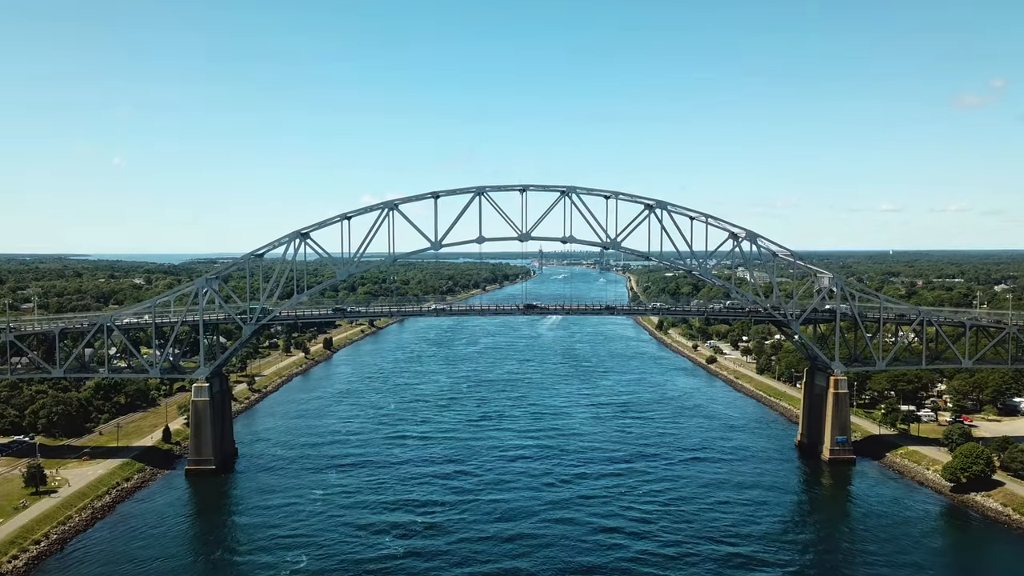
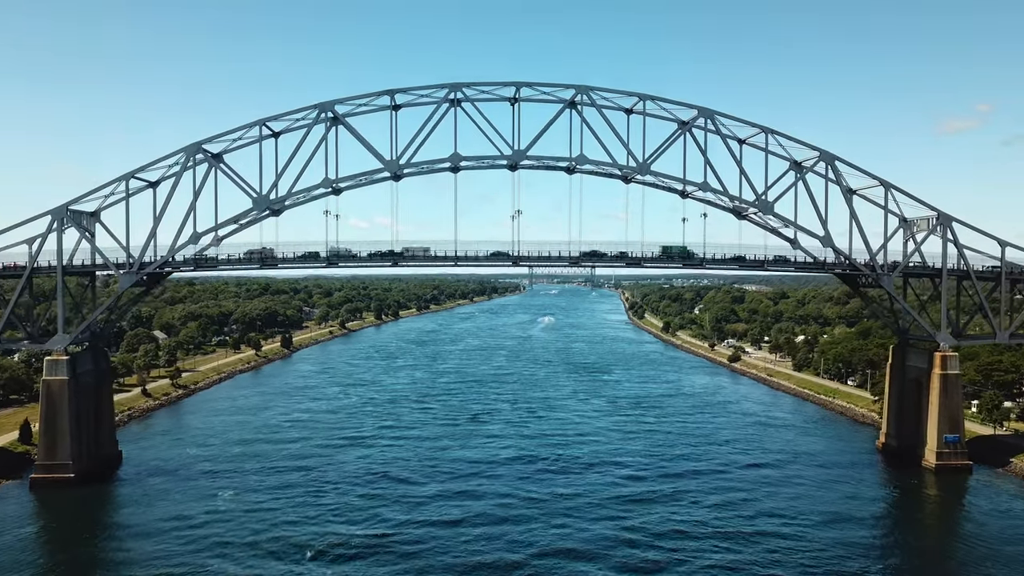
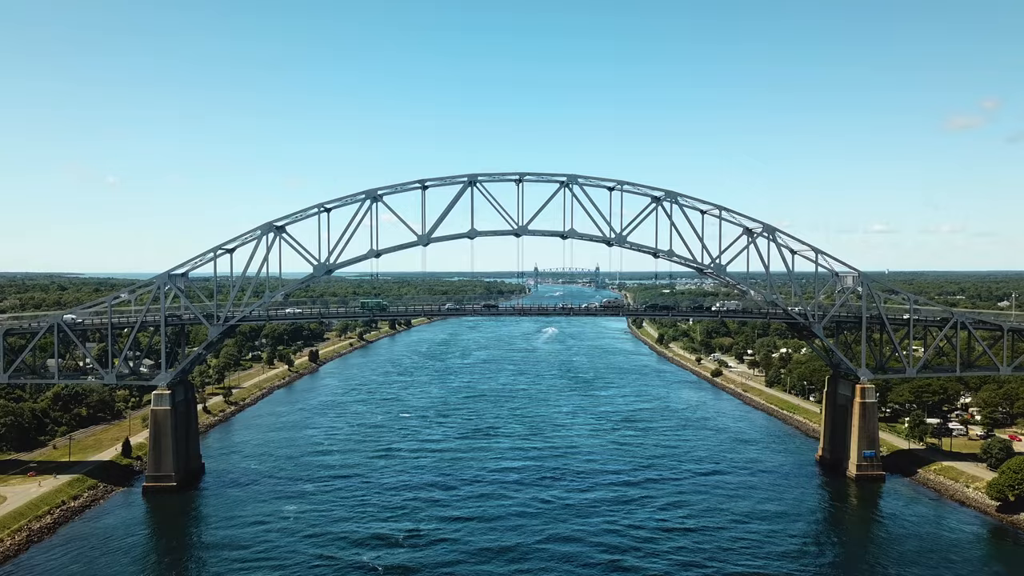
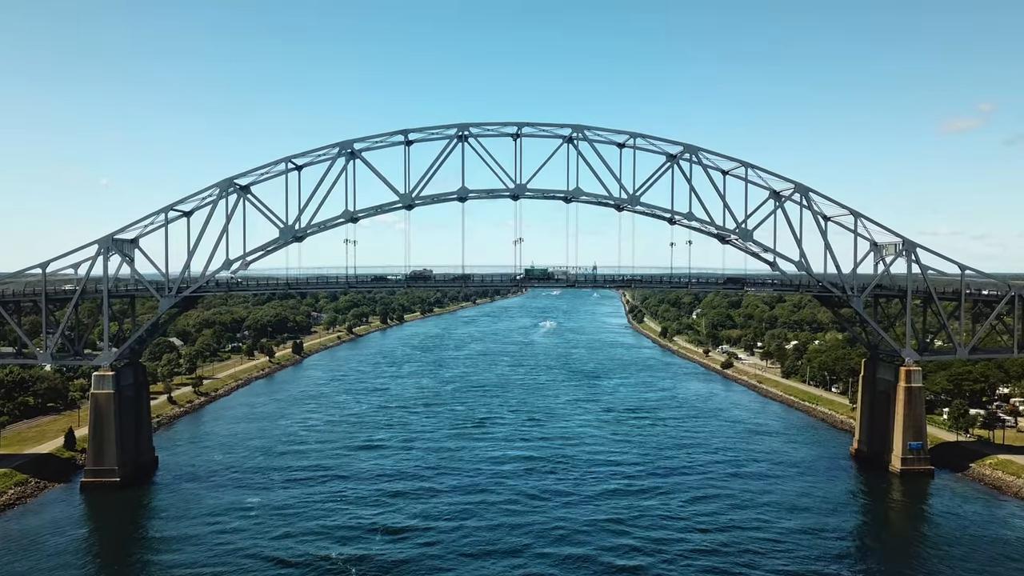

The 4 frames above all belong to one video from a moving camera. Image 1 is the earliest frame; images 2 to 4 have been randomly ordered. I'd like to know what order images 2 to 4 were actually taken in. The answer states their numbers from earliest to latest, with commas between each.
3, 4, 2
